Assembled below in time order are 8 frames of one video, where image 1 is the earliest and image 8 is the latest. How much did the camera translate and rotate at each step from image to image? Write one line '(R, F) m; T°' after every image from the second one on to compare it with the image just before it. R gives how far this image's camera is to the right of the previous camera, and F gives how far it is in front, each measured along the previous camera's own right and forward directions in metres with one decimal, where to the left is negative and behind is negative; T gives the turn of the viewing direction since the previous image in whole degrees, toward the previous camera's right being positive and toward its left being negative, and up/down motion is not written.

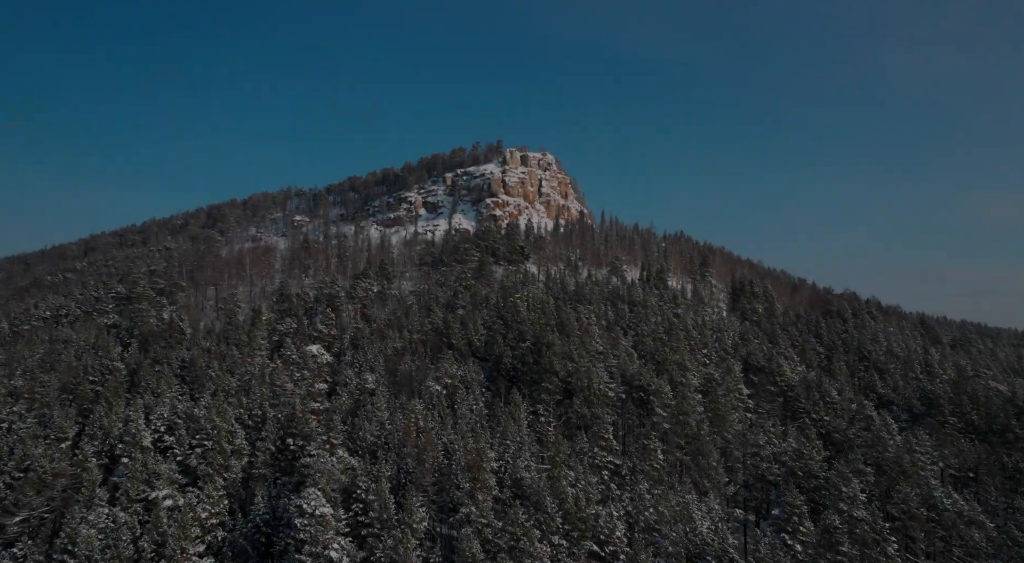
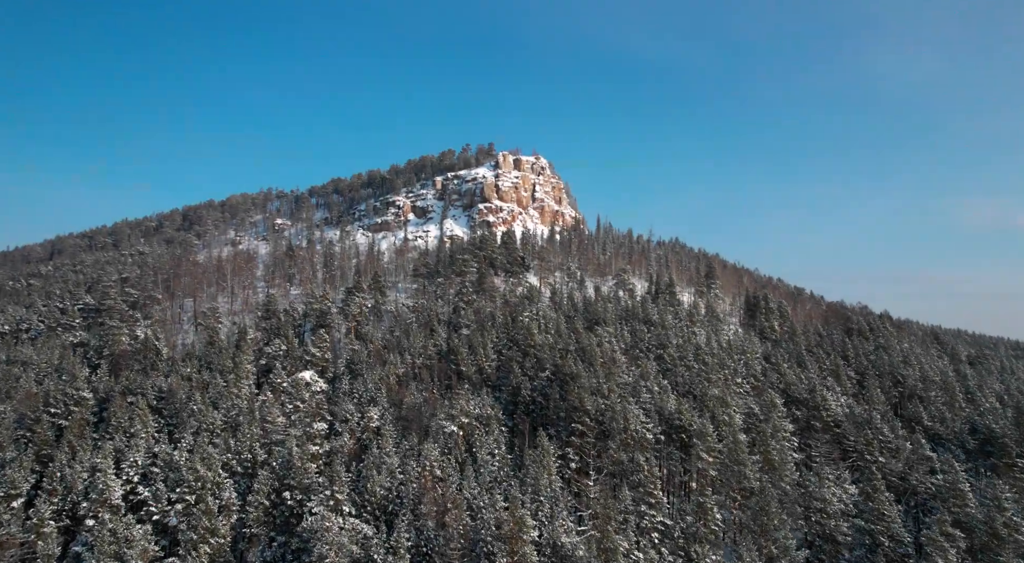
(-4.1, +7.8) m; +2°
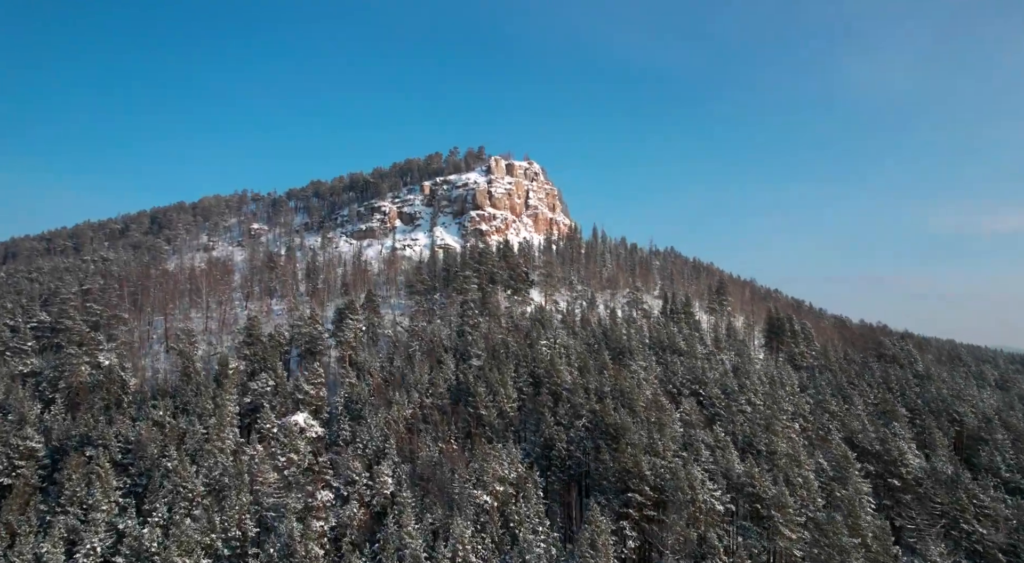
(-5.2, +10.0) m; +2°
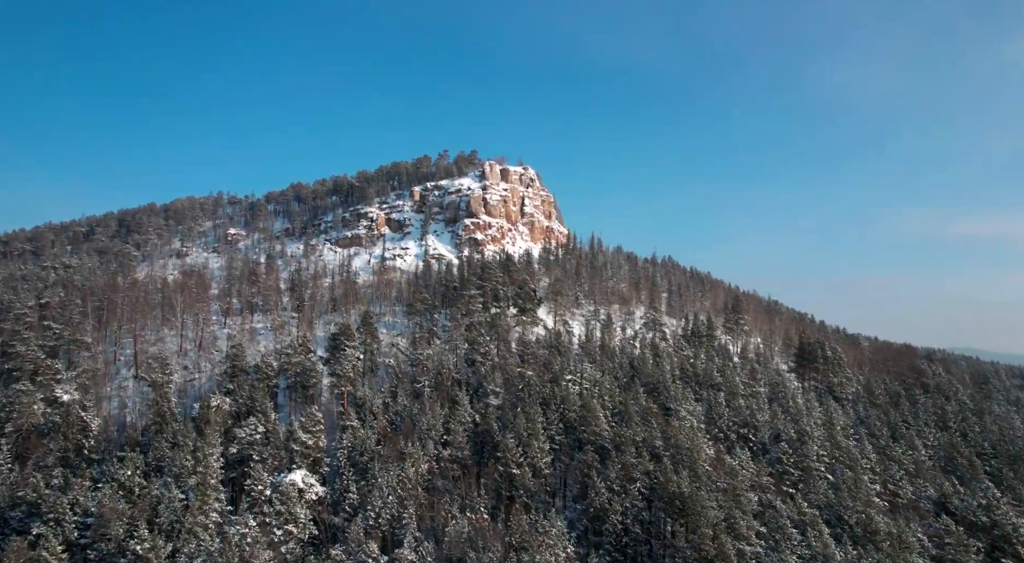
(-5.1, +9.9) m; +2°
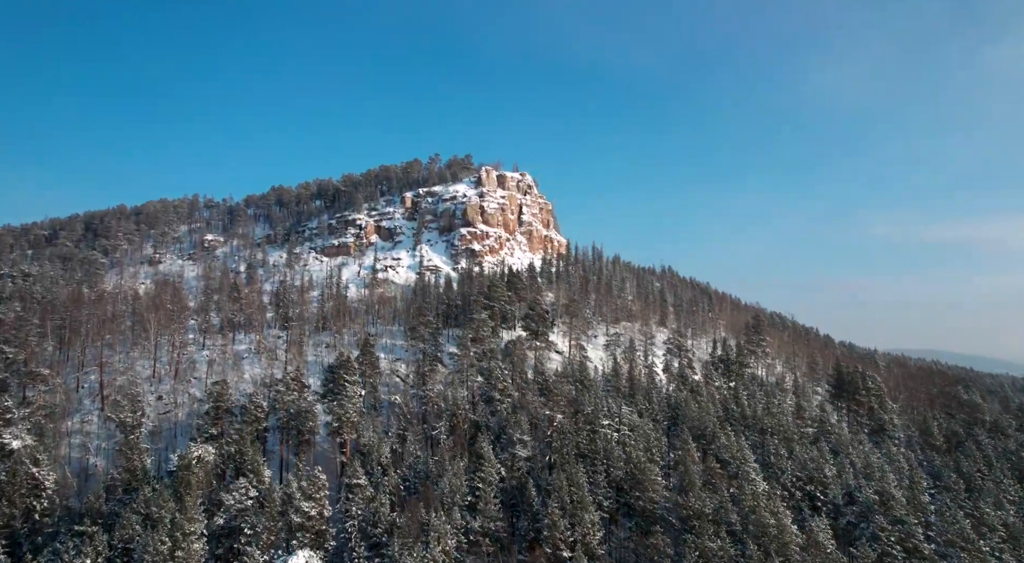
(-5.0, +9.9) m; +2°
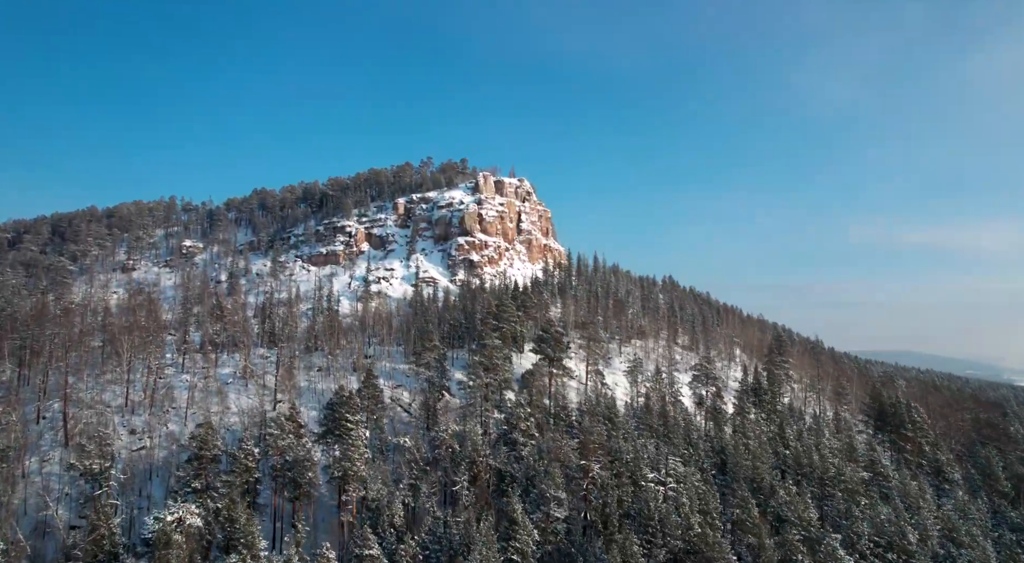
(-4.5, +8.7) m; +2°
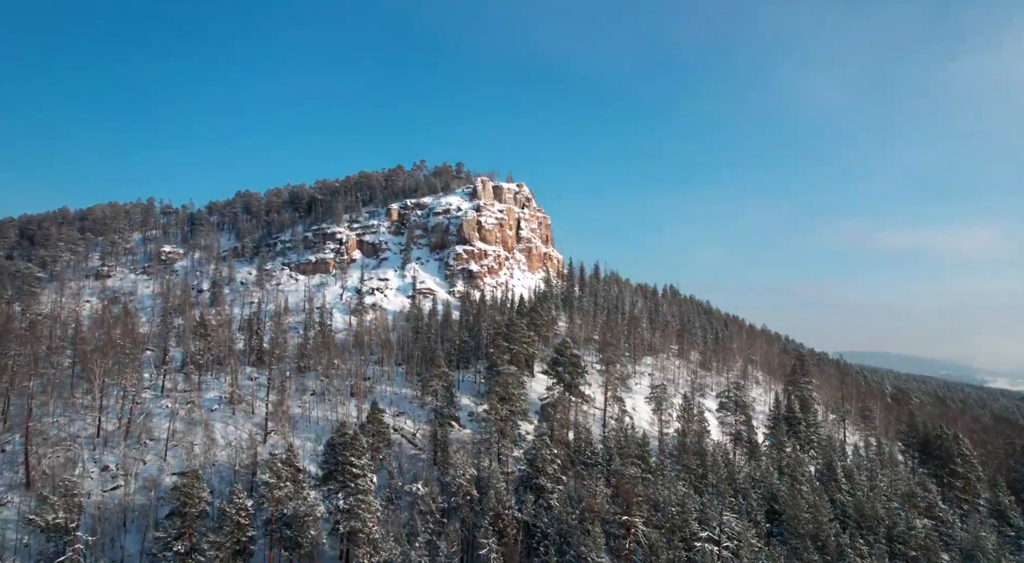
(-3.9, +7.6) m; +2°
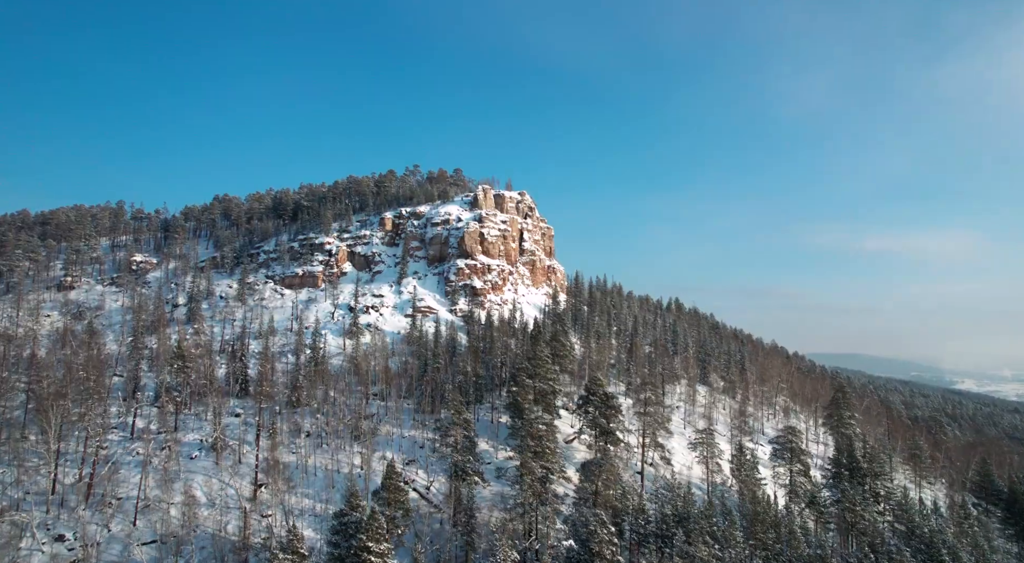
(-5.5, +10.8) m; +2°
